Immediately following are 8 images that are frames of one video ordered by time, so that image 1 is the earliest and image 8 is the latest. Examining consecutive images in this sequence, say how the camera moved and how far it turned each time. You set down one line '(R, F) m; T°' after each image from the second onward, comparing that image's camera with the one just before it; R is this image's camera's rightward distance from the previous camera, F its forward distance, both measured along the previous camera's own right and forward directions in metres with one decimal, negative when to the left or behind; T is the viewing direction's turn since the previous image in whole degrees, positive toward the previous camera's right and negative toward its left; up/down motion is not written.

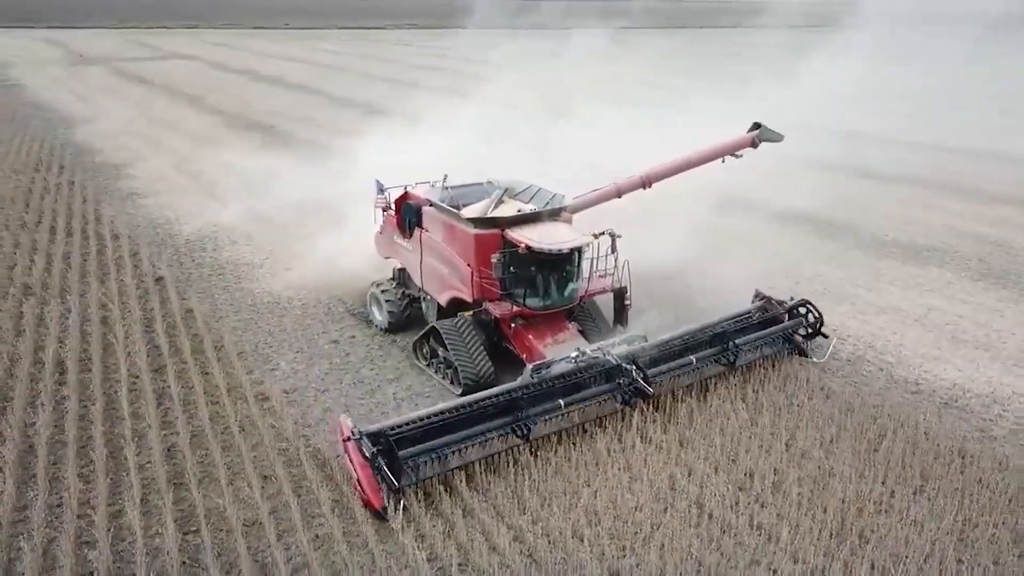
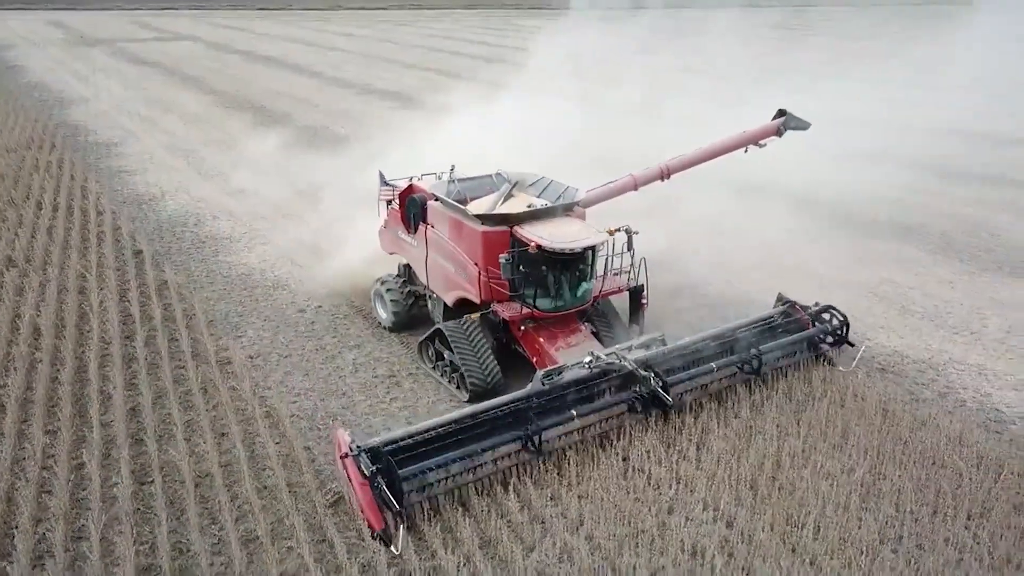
(0.0, +0.4) m; -1°
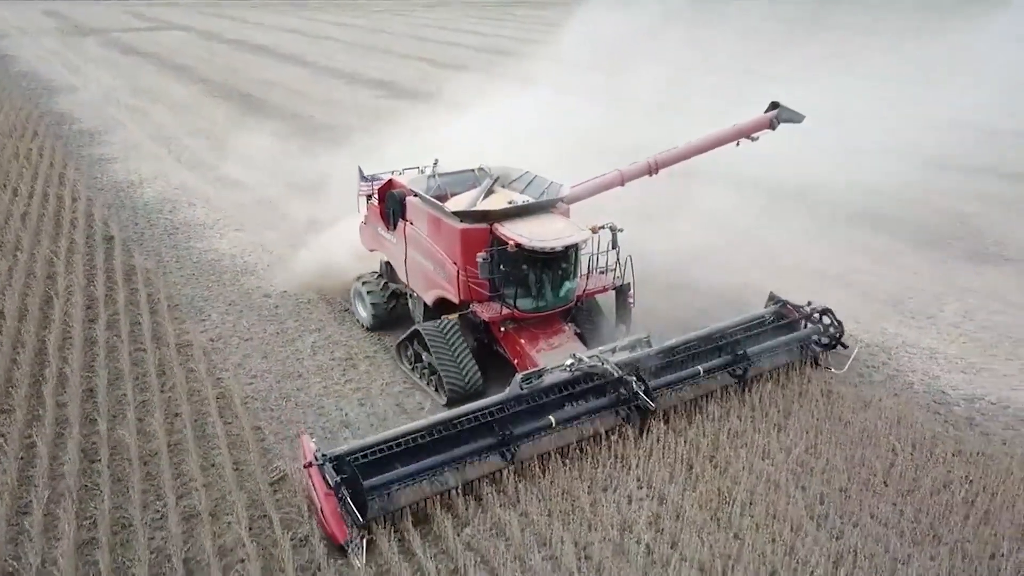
(+0.2, +0.2) m; 0°
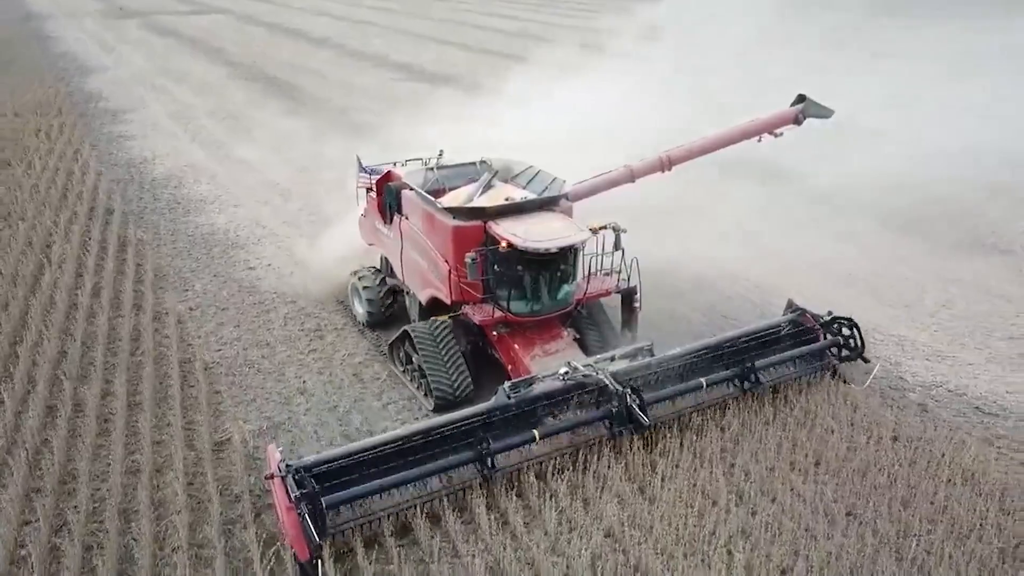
(+0.4, +0.4) m; -3°
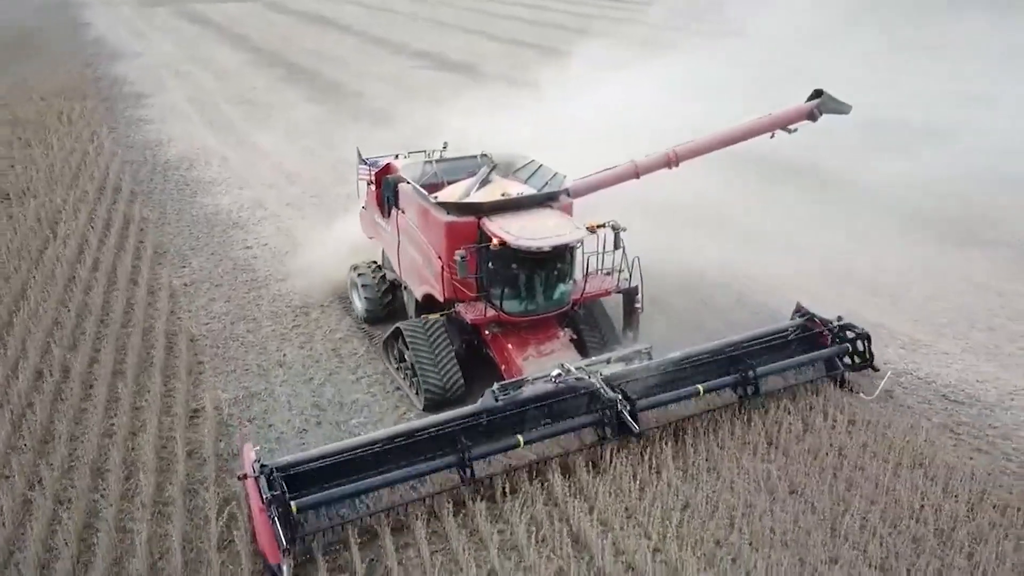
(+0.3, +0.2) m; -2°
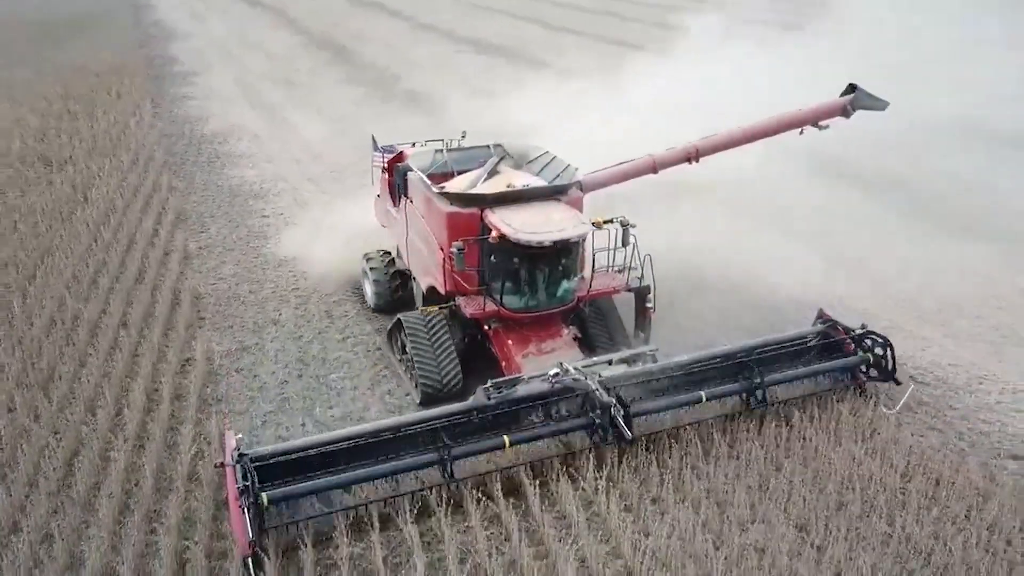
(+0.4, +0.2) m; -4°
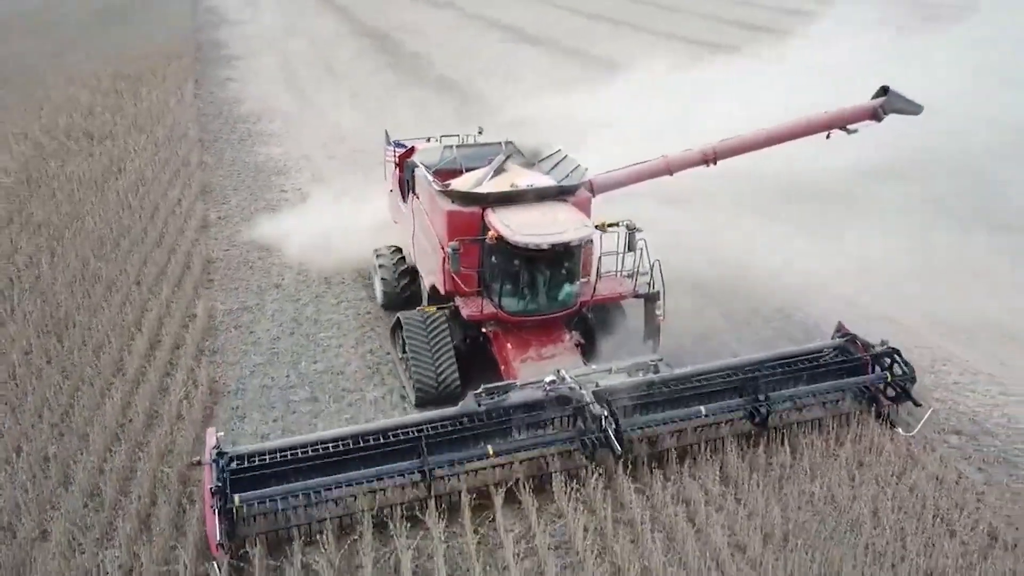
(+0.4, +0.2) m; -4°
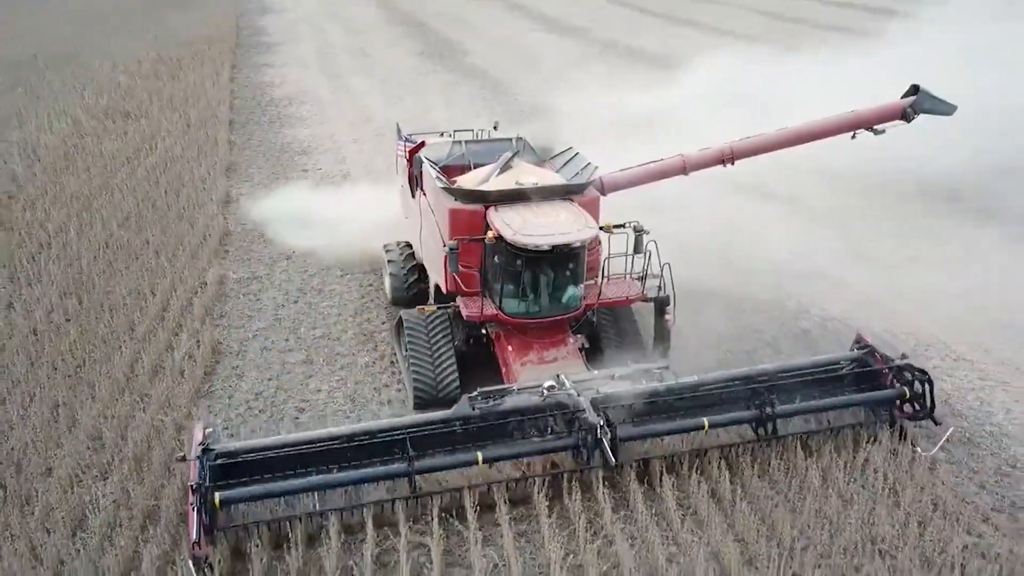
(+0.3, +0.2) m; -3°
